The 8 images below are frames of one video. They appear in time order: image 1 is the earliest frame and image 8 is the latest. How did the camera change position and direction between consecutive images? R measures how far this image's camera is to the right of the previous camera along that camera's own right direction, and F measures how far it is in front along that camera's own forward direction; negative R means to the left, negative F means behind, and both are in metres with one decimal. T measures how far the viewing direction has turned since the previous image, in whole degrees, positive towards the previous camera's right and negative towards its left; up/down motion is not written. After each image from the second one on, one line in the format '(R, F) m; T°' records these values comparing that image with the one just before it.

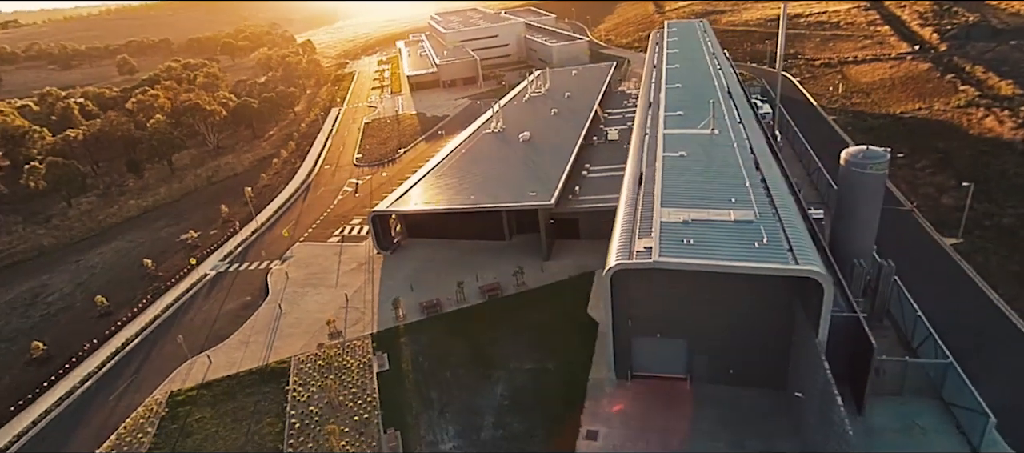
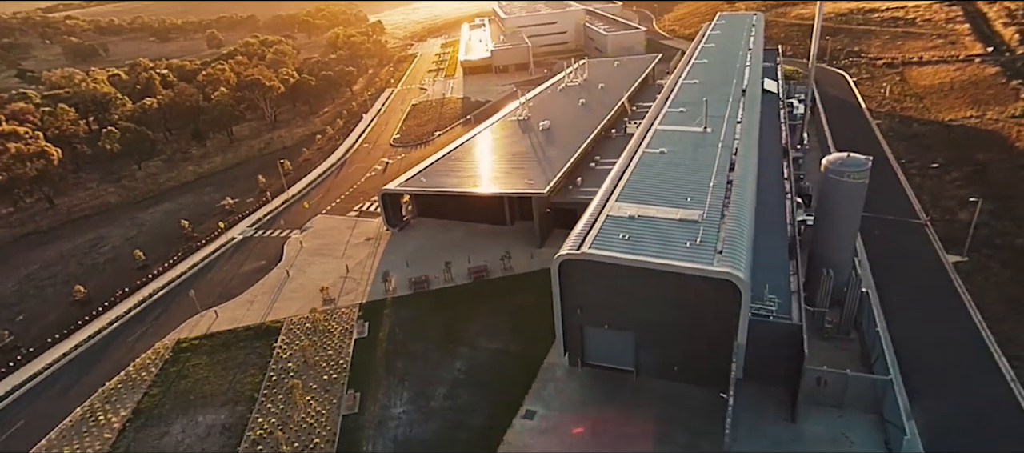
(+3.7, -0.7) m; -7°
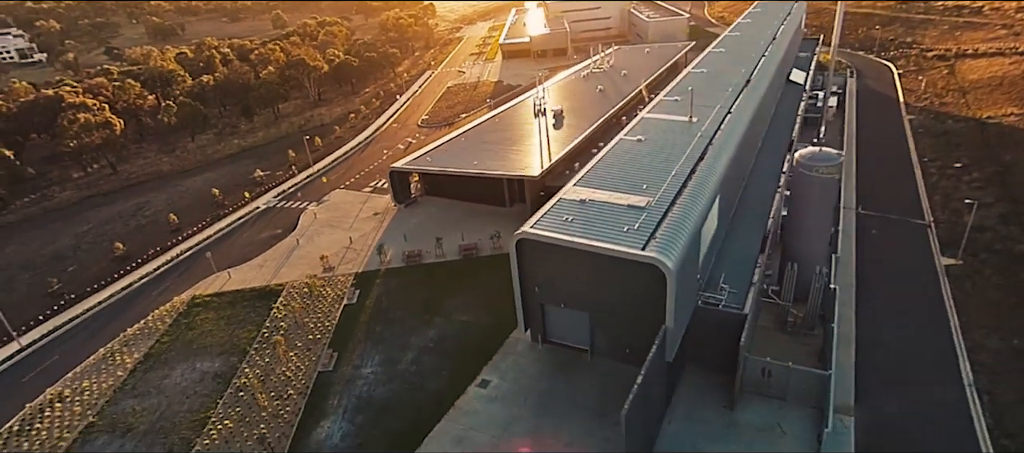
(+3.3, -0.9) m; -6°
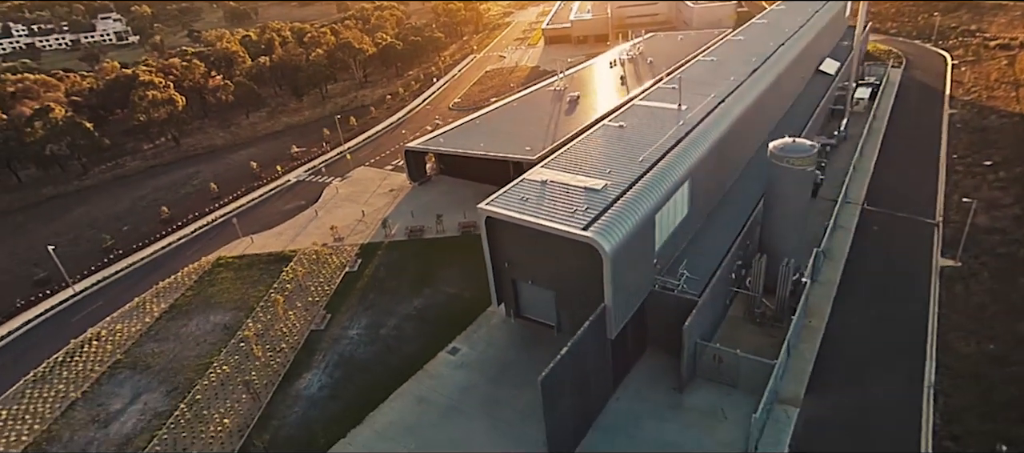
(+3.2, -0.9) m; -6°
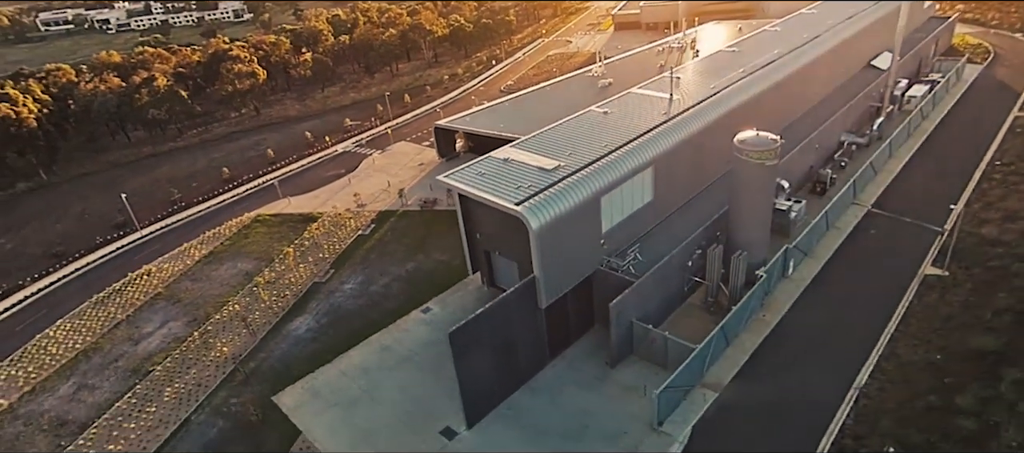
(+4.7, -1.2) m; -9°
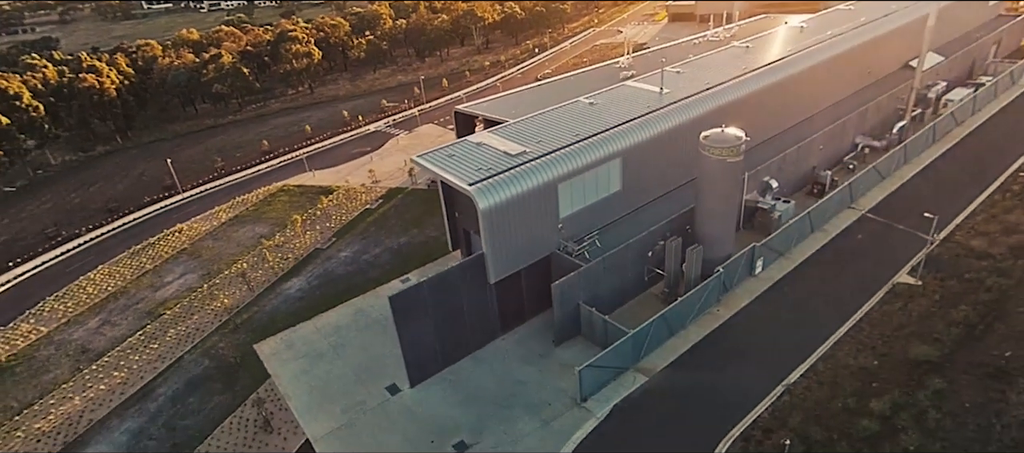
(+3.8, -0.9) m; -7°
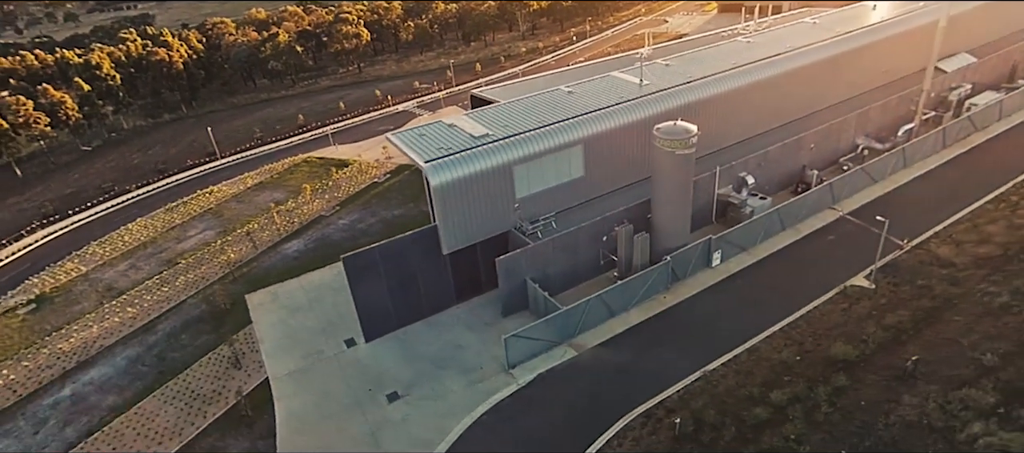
(+4.0, -1.1) m; -6°
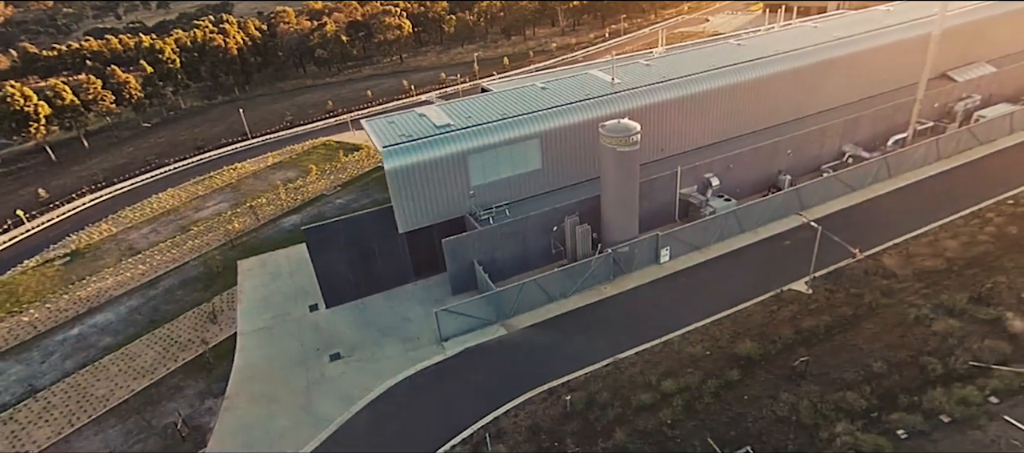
(+4.3, -1.1) m; -6°
